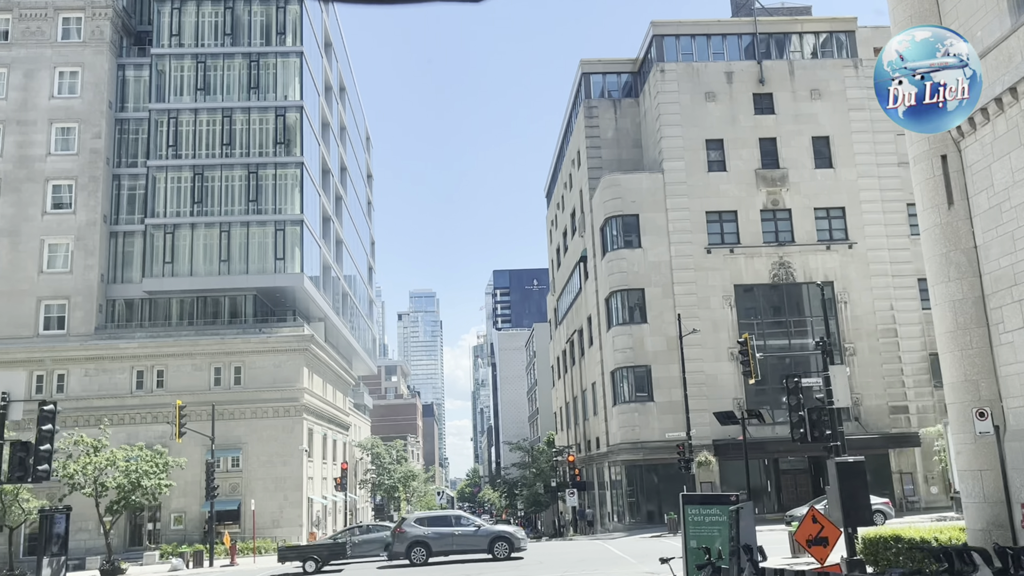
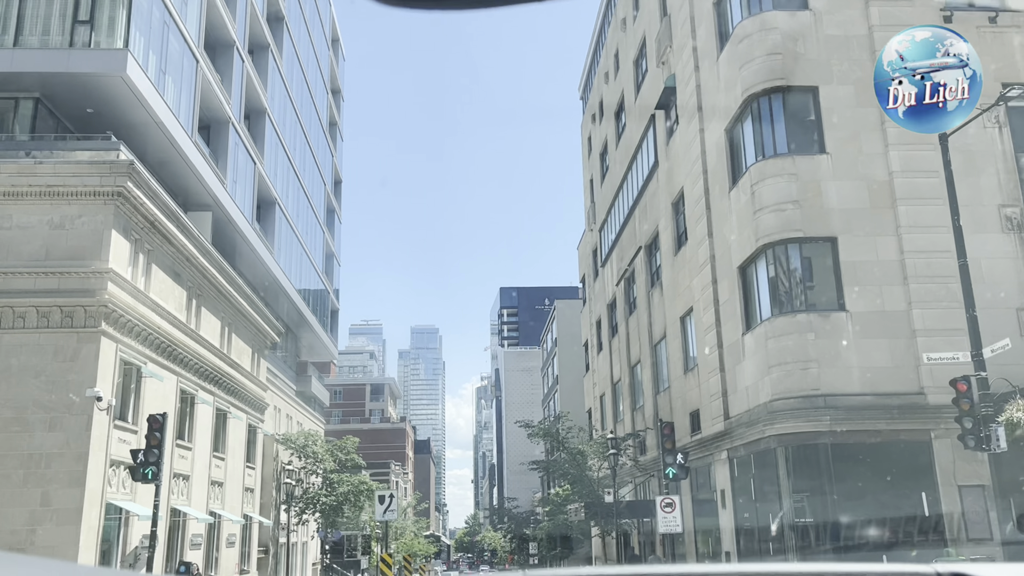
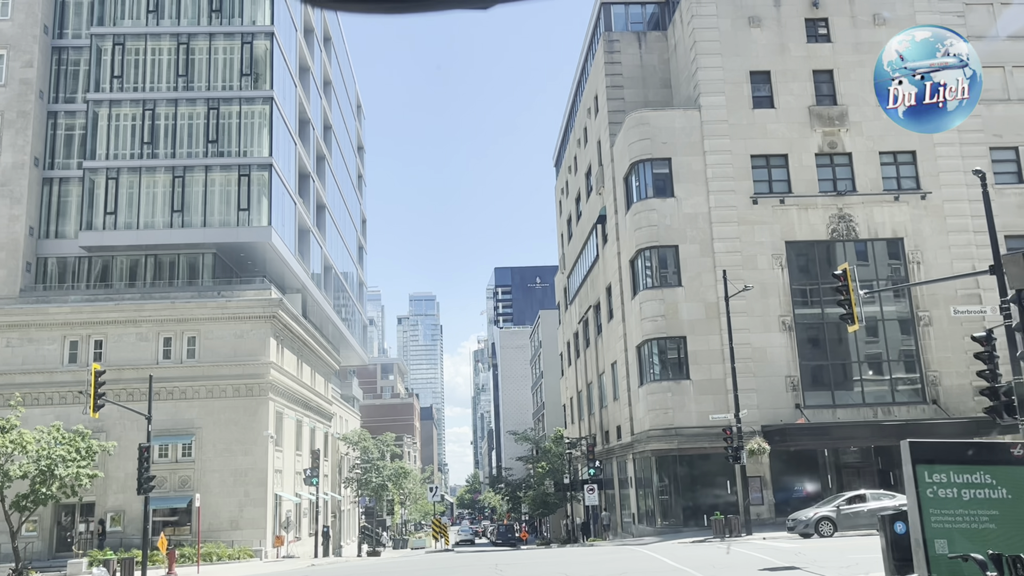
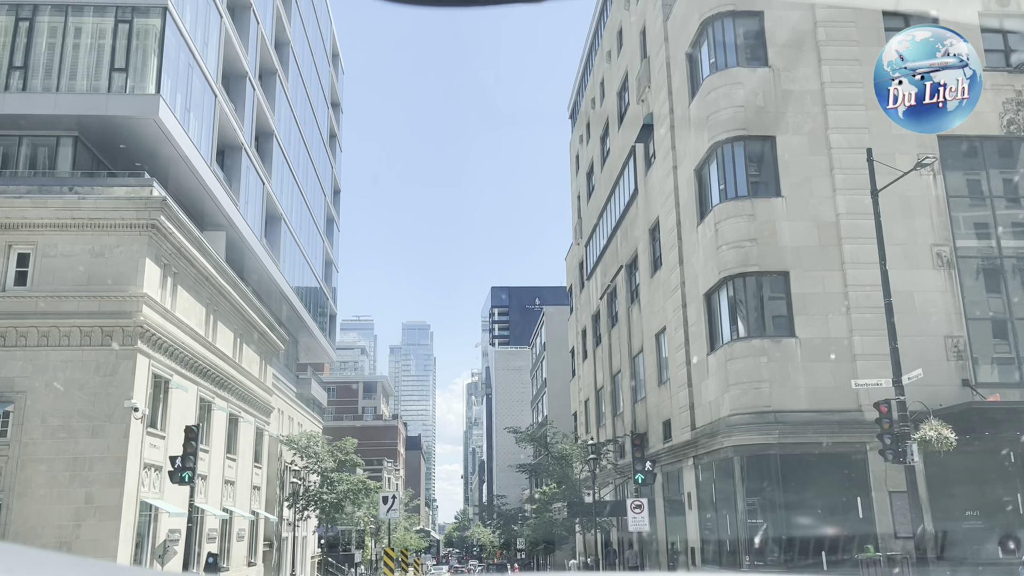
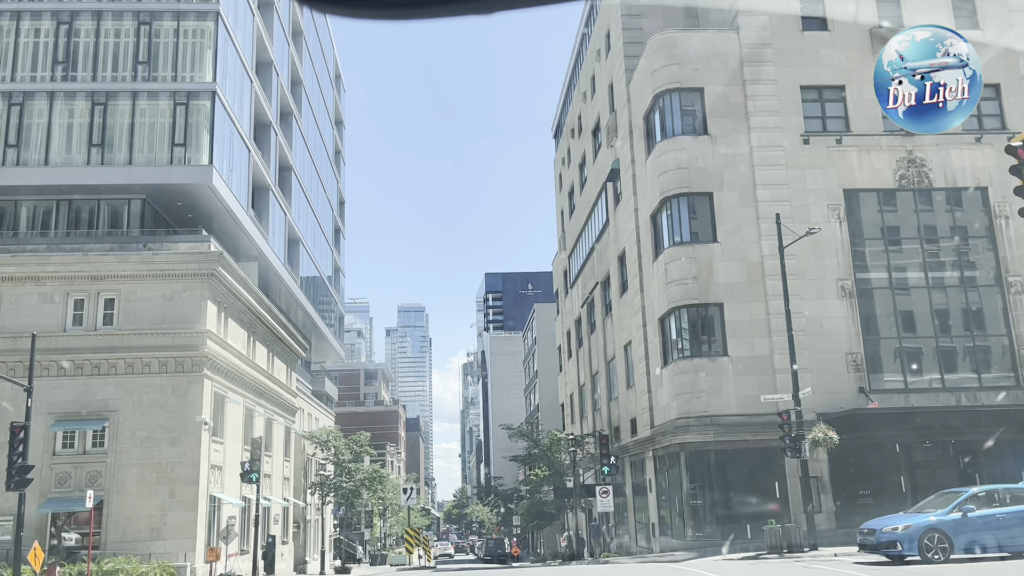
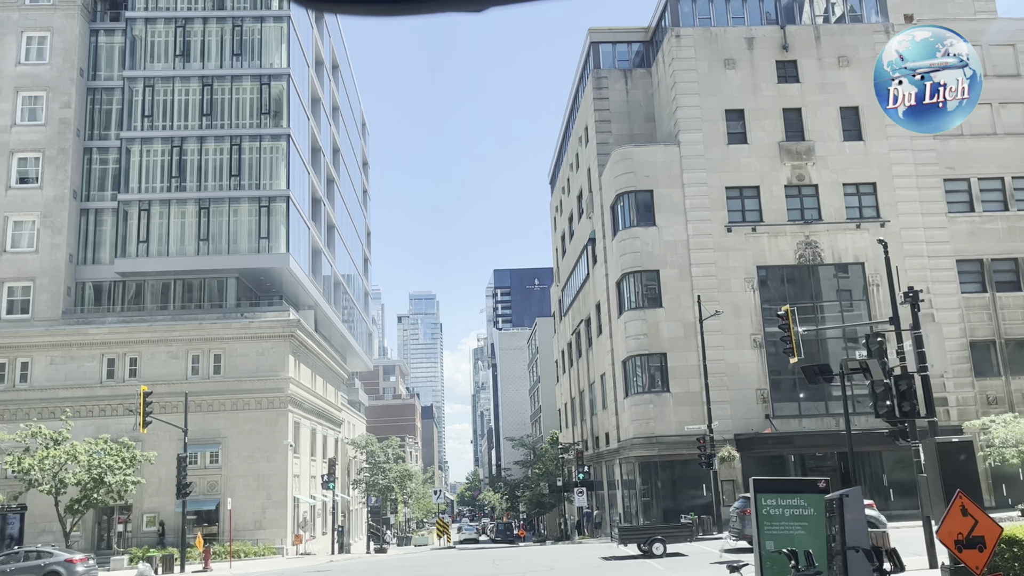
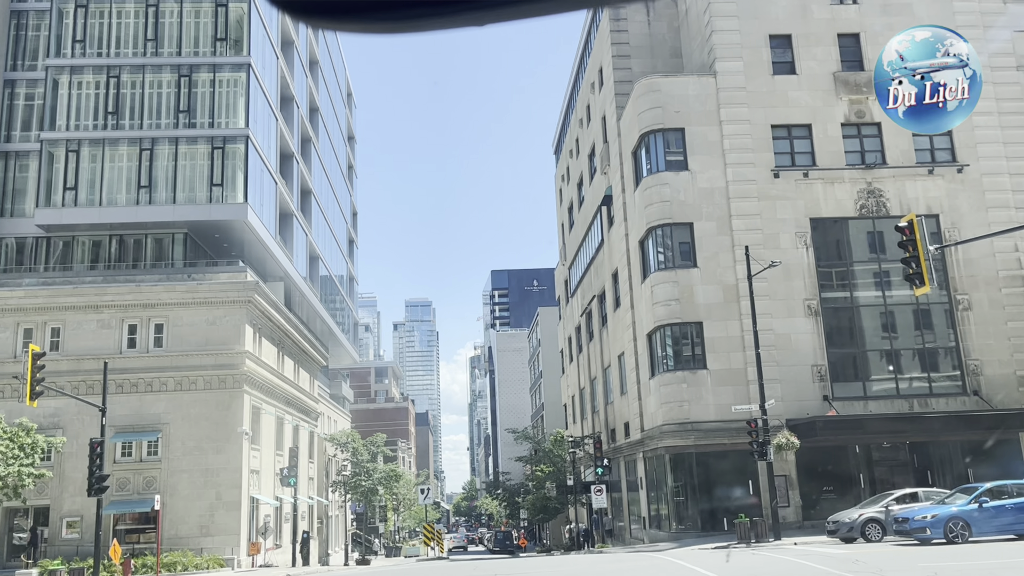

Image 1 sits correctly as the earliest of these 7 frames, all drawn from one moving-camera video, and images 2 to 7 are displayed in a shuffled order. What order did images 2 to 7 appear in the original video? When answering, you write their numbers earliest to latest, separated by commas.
6, 3, 7, 5, 4, 2
